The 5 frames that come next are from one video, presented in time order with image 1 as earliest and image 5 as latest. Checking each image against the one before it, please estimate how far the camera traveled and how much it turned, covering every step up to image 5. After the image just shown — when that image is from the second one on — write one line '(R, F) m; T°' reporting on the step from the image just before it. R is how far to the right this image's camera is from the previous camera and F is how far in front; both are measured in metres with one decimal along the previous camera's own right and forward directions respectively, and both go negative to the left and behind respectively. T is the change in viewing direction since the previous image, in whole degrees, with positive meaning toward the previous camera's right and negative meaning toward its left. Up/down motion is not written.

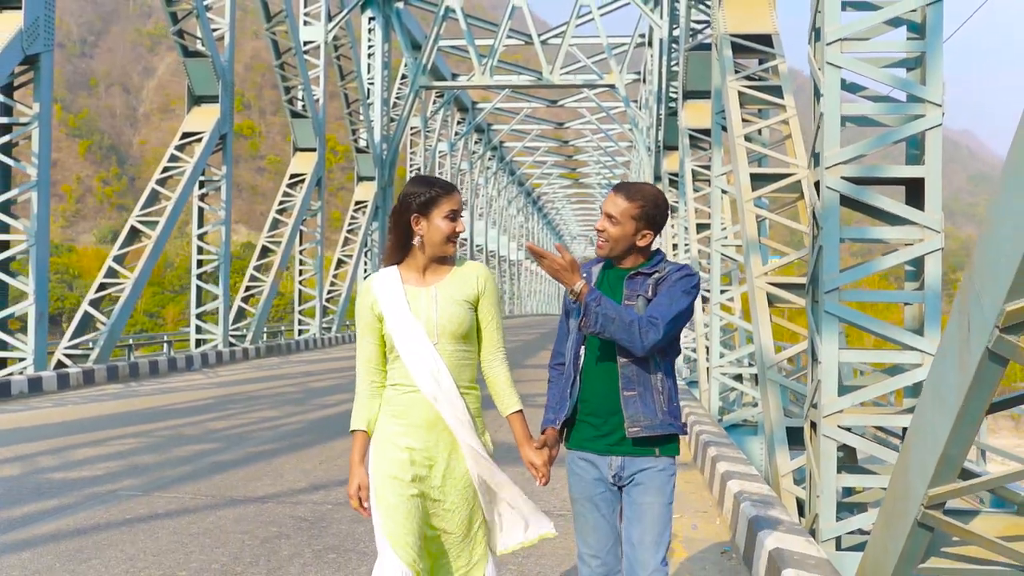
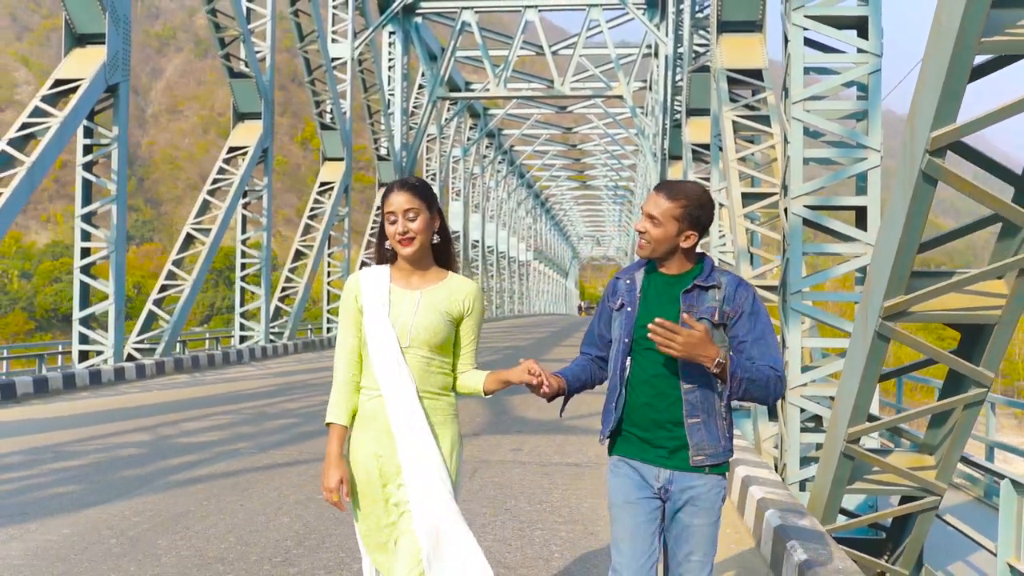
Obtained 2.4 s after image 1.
(-0.2, -1.8) m; 0°
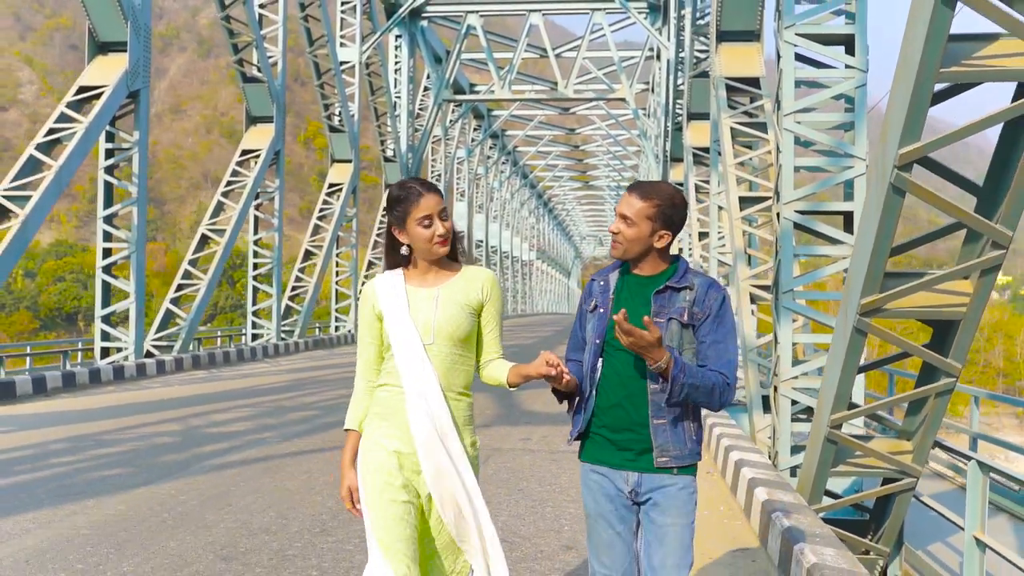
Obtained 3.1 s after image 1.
(-0.1, -0.6) m; 0°
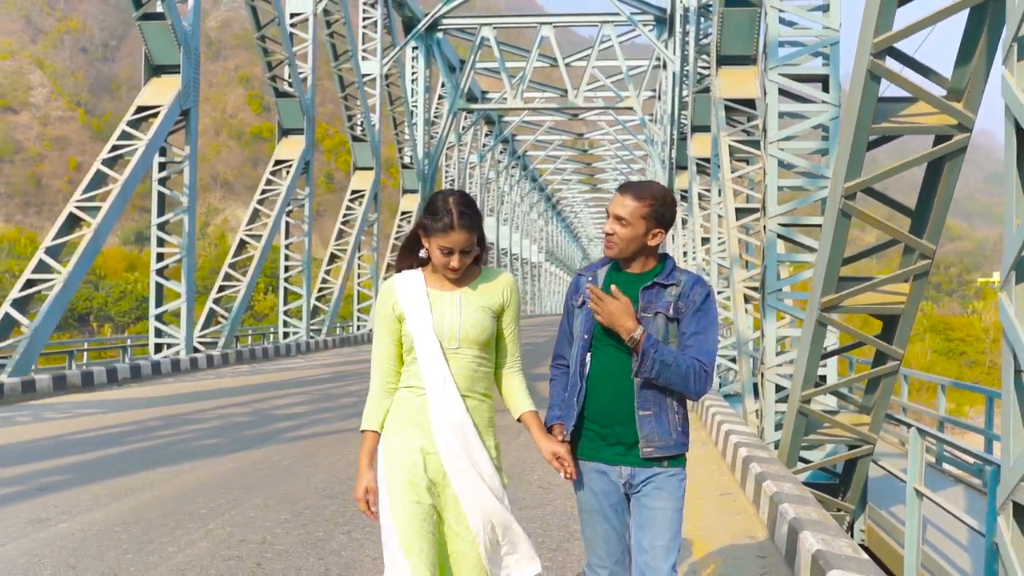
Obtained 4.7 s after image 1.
(-0.2, -1.5) m; 0°
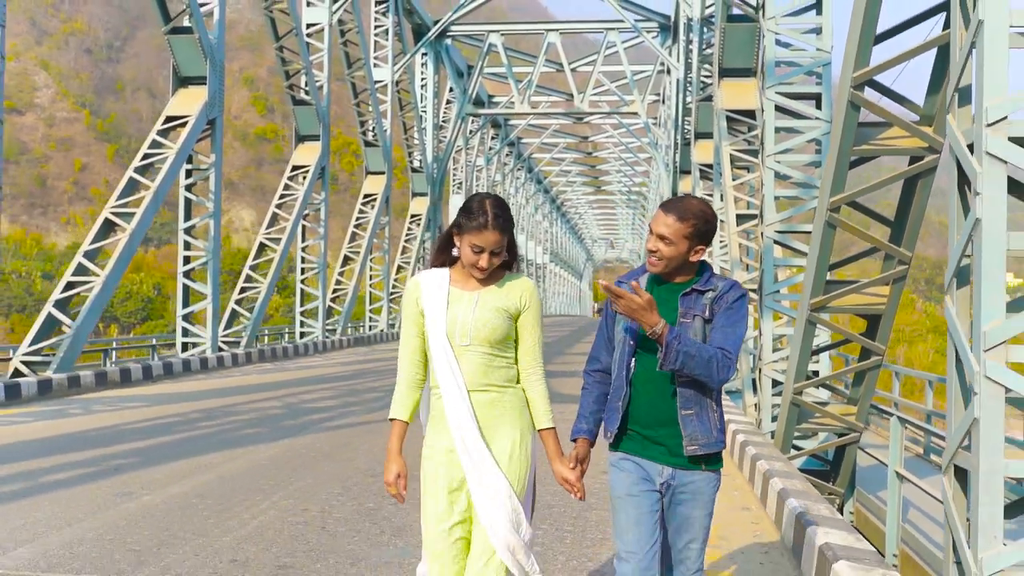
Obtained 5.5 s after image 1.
(-0.1, -0.8) m; 0°
